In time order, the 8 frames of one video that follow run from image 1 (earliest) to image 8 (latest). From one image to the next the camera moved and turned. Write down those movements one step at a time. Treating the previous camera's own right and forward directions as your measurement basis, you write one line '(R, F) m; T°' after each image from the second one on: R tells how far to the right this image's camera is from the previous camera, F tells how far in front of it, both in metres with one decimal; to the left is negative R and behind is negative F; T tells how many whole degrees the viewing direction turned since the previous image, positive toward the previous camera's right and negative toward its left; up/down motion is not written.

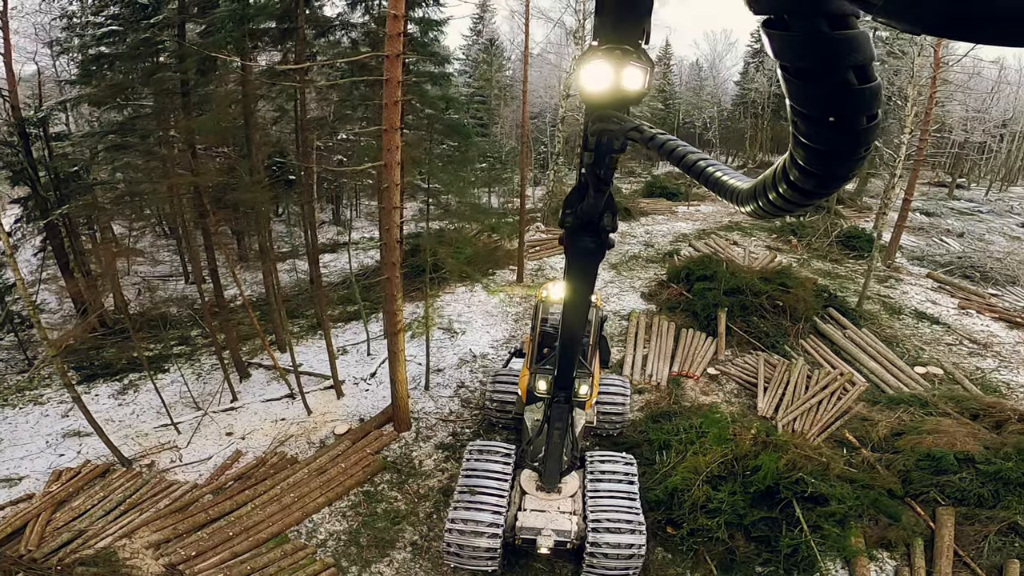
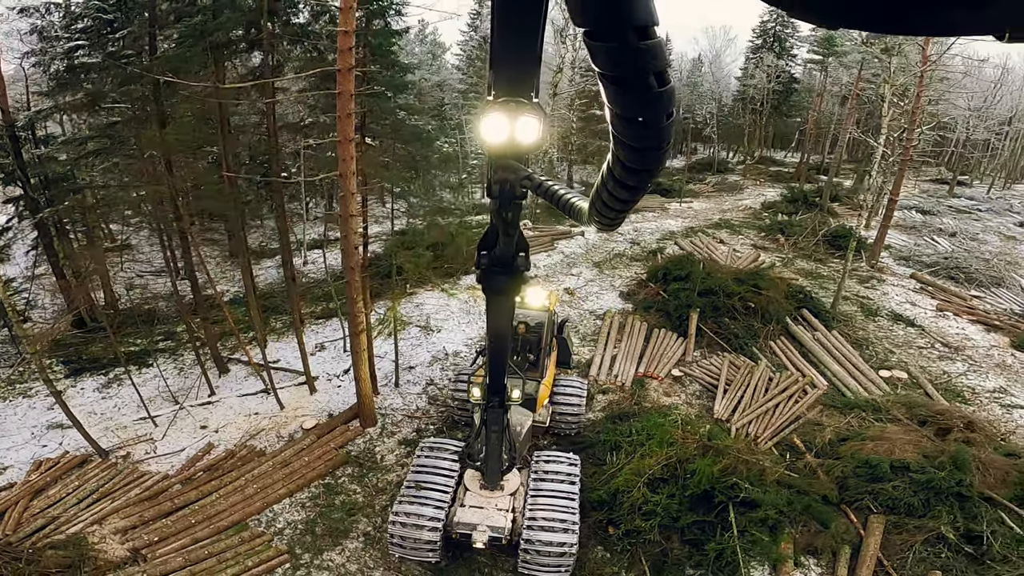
(+0.8, -0.2) m; -1°
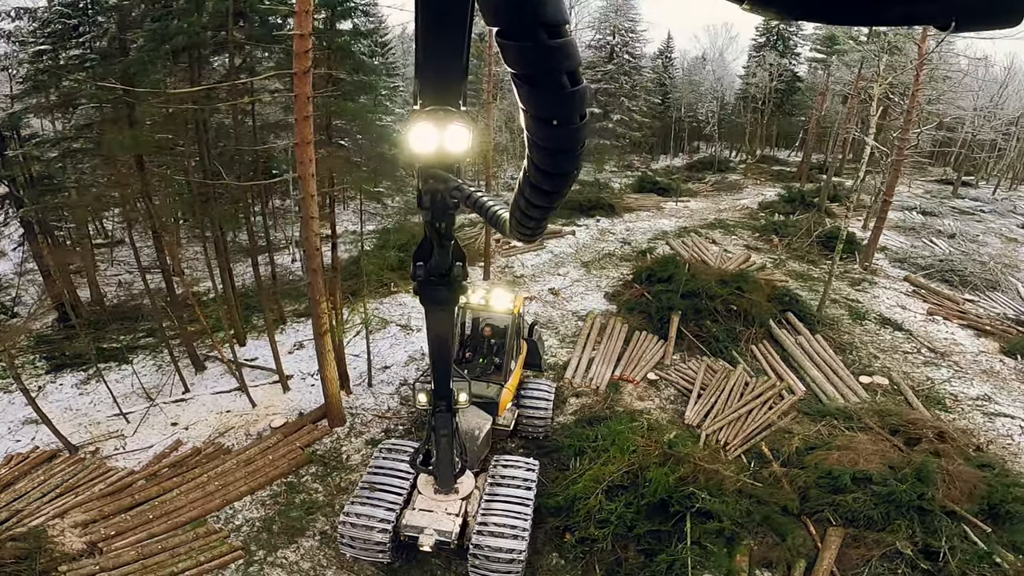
(+0.7, +0.1) m; -1°
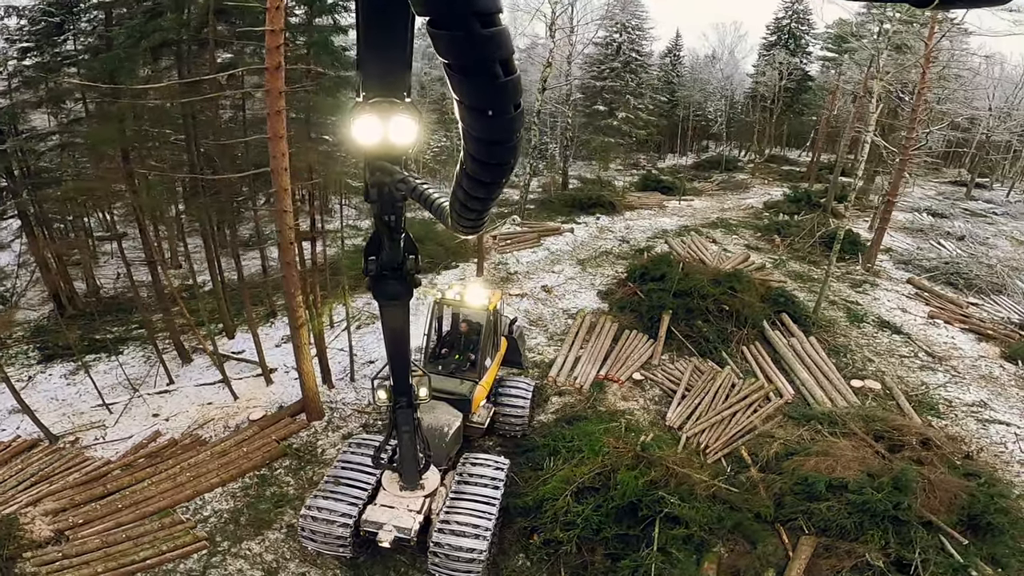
(+0.5, +0.1) m; -1°
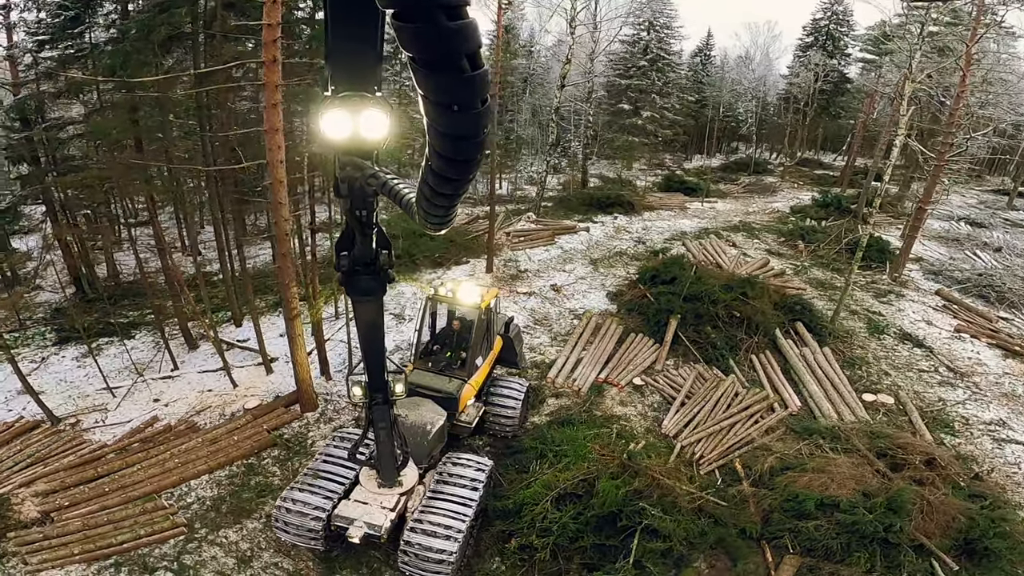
(+0.5, +0.2) m; -3°
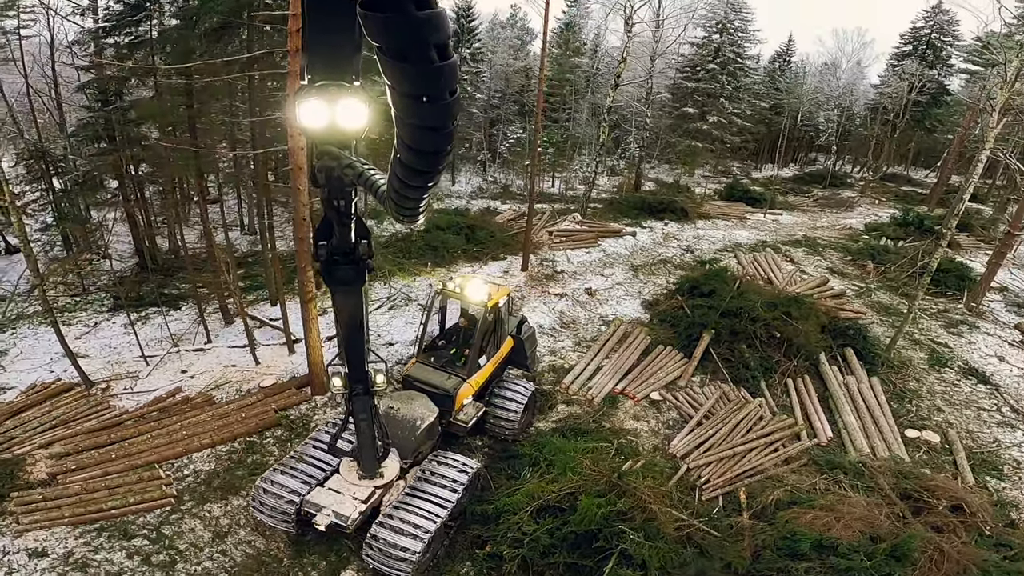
(+0.8, +0.3) m; -6°
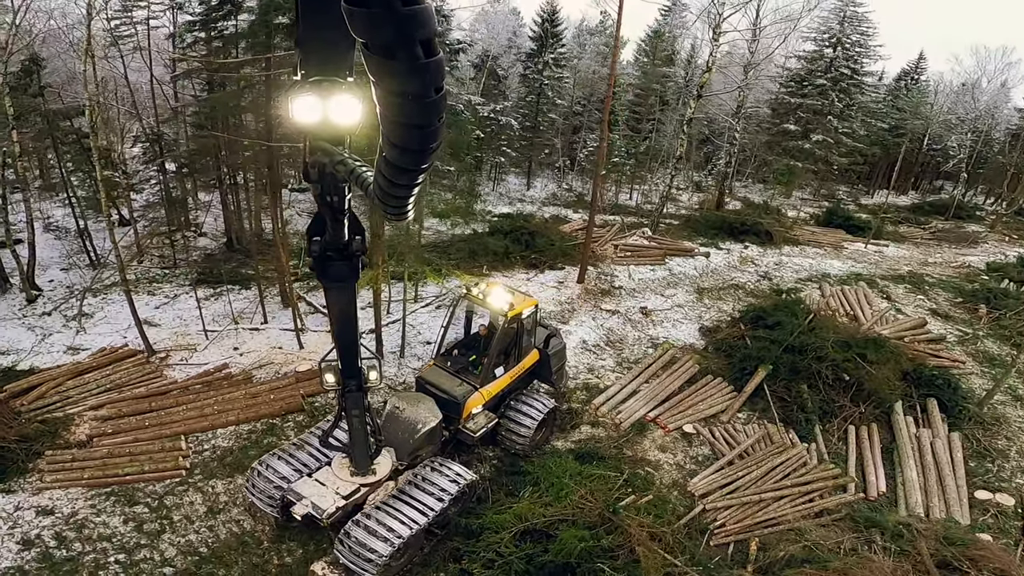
(+1.0, +0.3) m; -9°
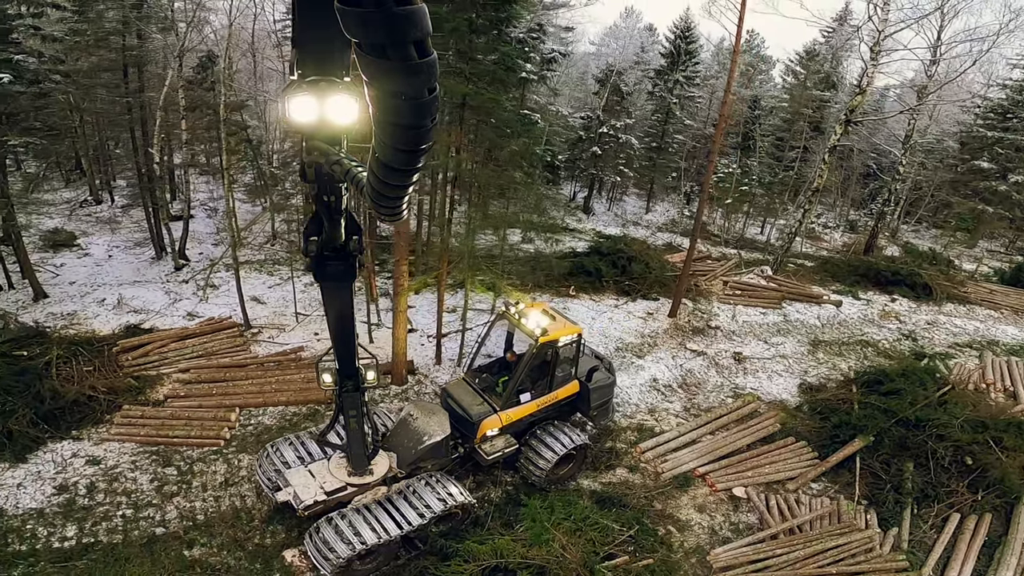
(+1.5, +0.6) m; -15°
